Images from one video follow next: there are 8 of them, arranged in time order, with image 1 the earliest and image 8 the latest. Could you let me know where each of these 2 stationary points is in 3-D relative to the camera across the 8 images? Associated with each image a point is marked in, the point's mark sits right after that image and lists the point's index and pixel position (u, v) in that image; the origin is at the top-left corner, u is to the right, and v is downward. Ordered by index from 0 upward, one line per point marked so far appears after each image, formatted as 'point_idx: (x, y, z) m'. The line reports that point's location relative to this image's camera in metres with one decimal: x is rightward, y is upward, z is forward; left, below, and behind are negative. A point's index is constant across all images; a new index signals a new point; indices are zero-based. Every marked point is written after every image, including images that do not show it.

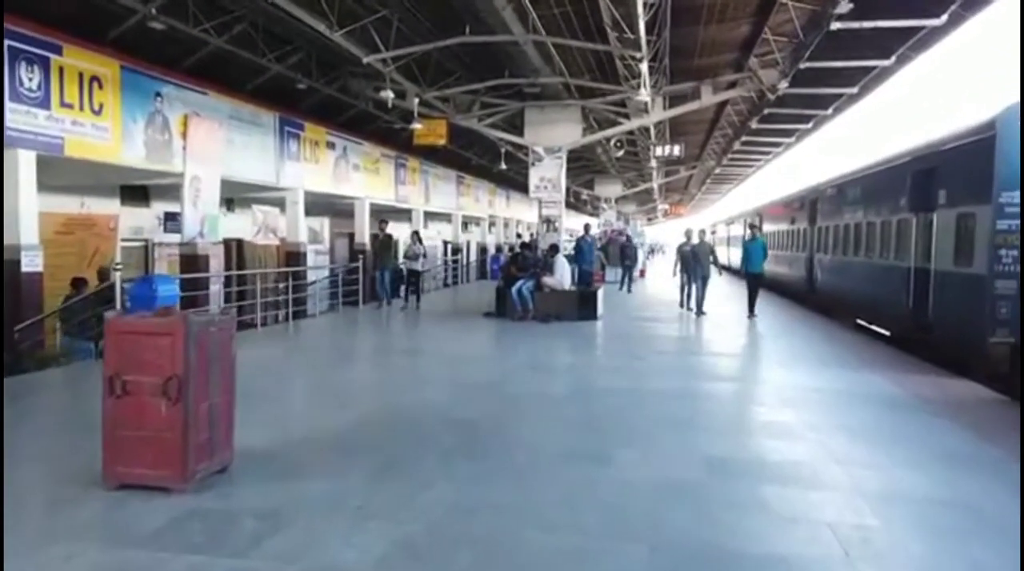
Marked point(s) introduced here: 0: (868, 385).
0: (+3.9, -1.1, +8.3) m
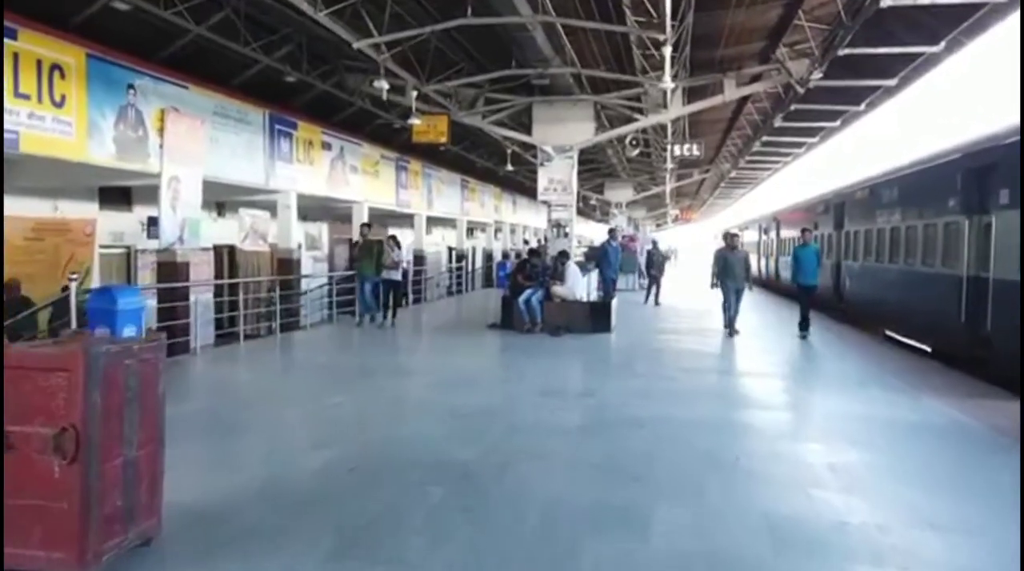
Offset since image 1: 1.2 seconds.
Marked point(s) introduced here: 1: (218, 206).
0: (+4.0, -1.2, +7.2) m
1: (-5.9, +1.6, +15.5) m
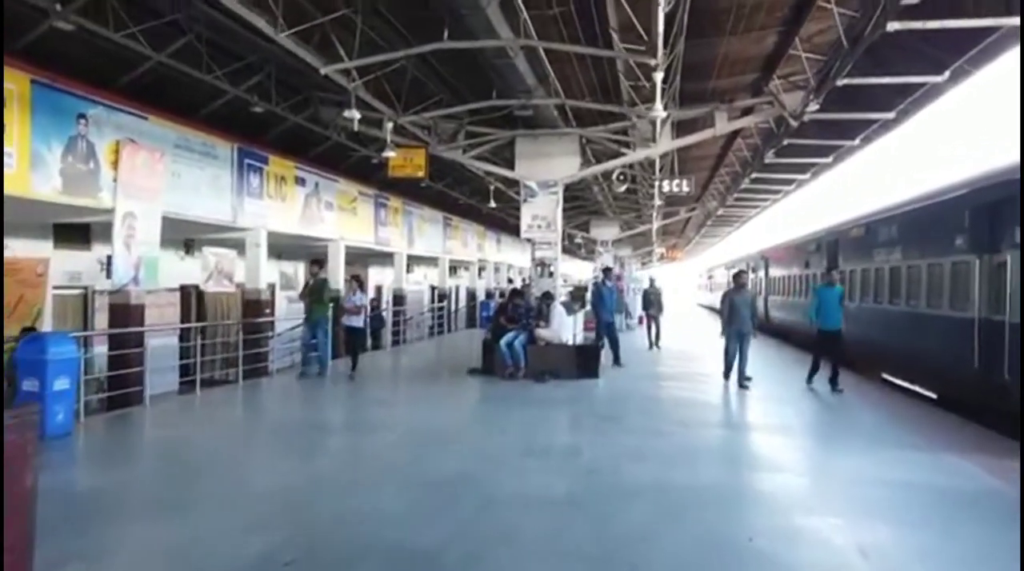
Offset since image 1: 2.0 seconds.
0: (+3.8, -1.6, +6.4) m
1: (-6.3, +0.8, +14.7) m
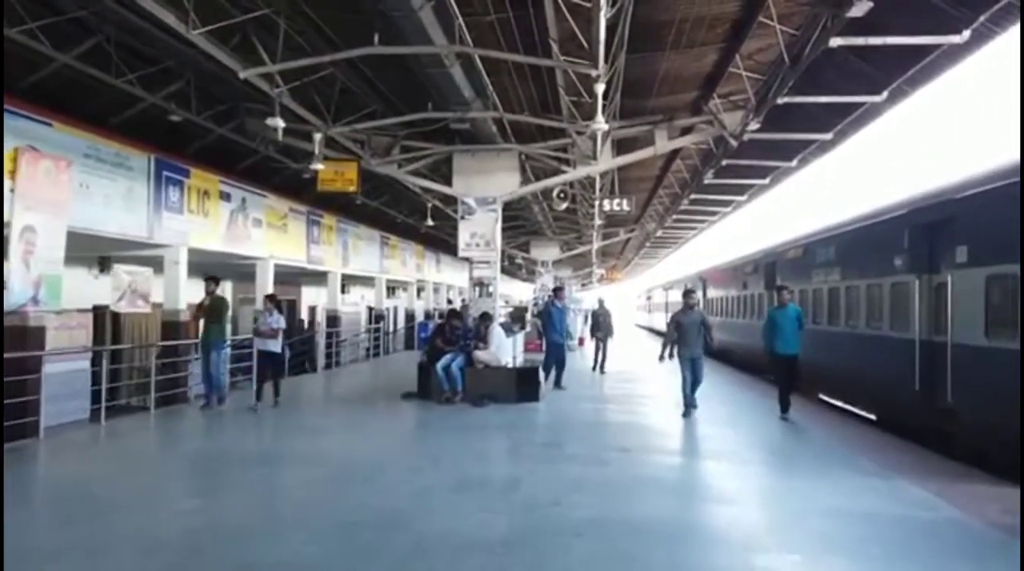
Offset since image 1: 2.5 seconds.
0: (+3.3, -1.8, +6.2) m
1: (-7.4, +0.4, +13.7) m
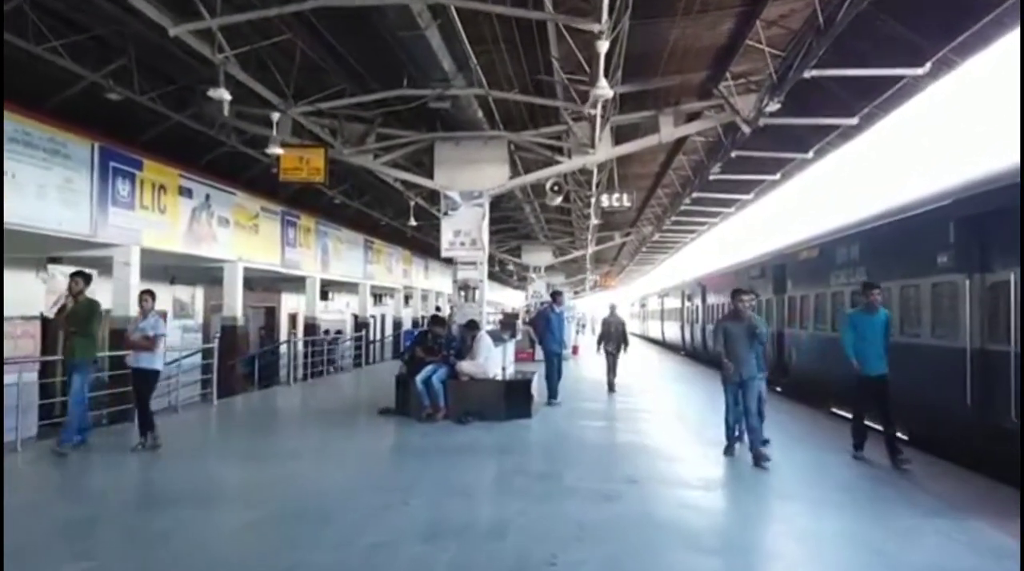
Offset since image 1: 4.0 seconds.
0: (+3.2, -1.7, +4.9) m
1: (-7.6, +0.4, +12.3) m
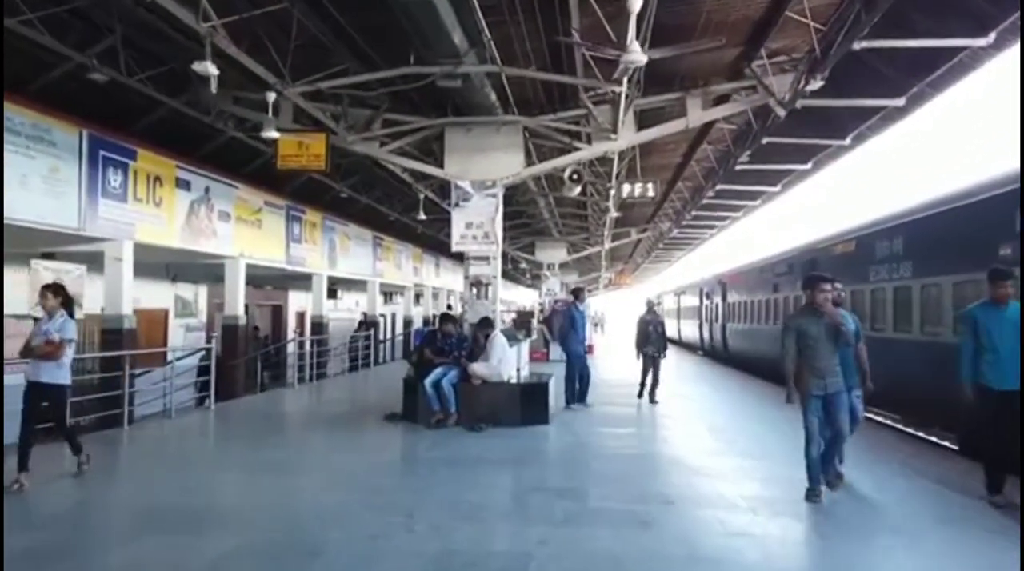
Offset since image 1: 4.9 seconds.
0: (+3.3, -1.7, +4.1) m
1: (-7.4, +0.4, +11.7) m
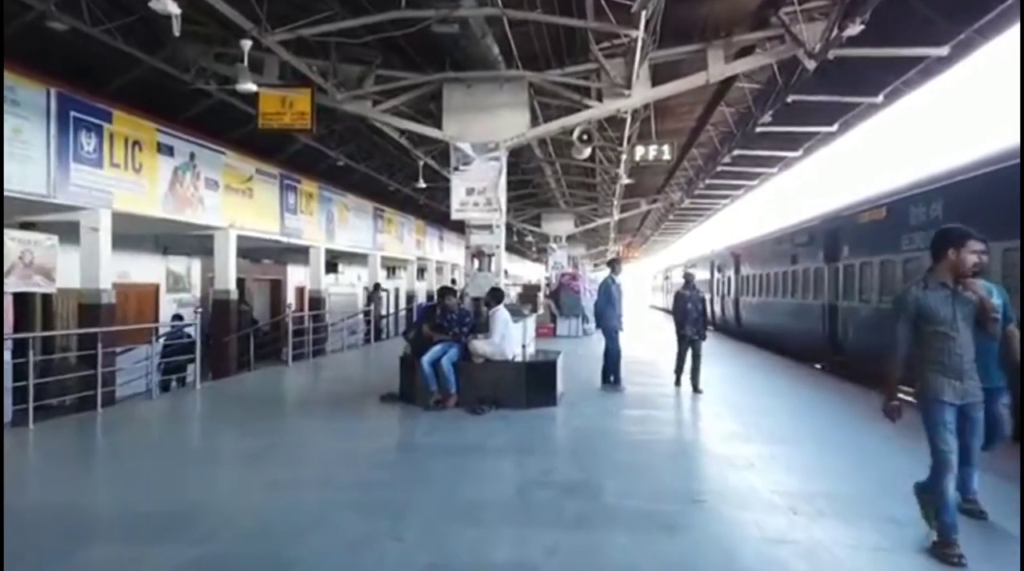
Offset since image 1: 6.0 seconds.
0: (+3.3, -1.5, +3.3) m
1: (-7.3, +0.8, +10.9) m
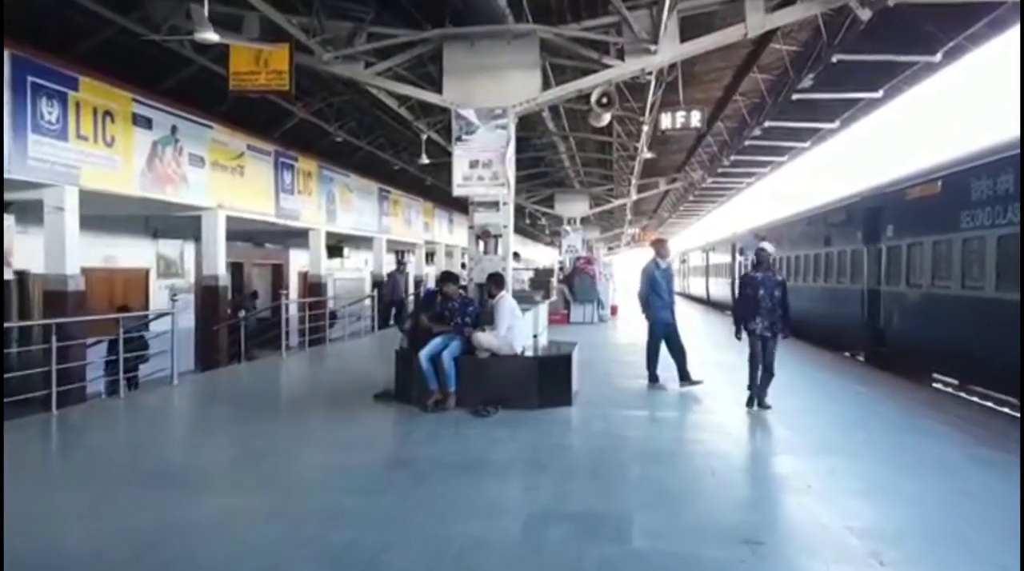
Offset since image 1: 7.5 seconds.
0: (+3.3, -1.5, +2.2) m
1: (-7.2, +1.0, +9.9) m
